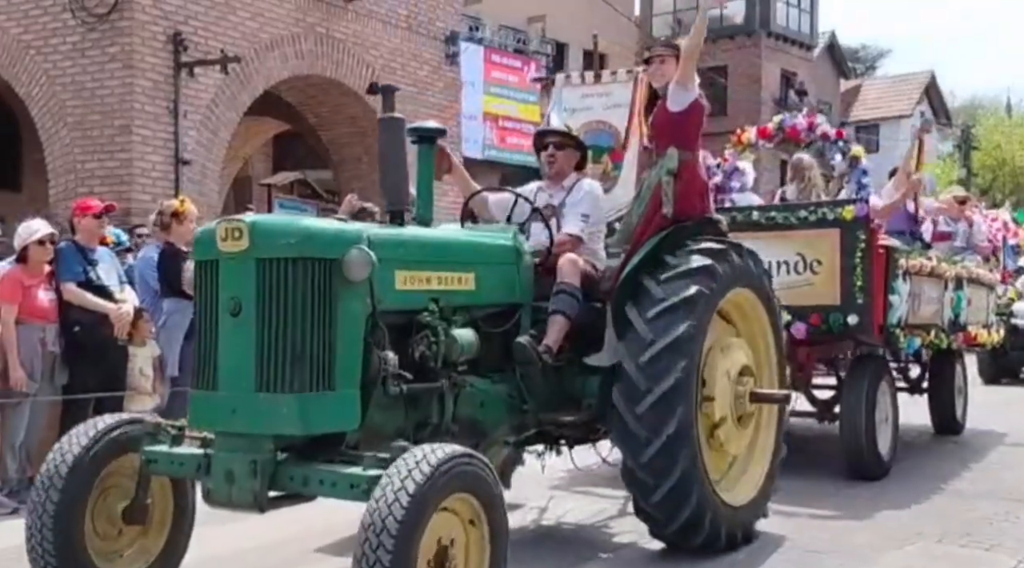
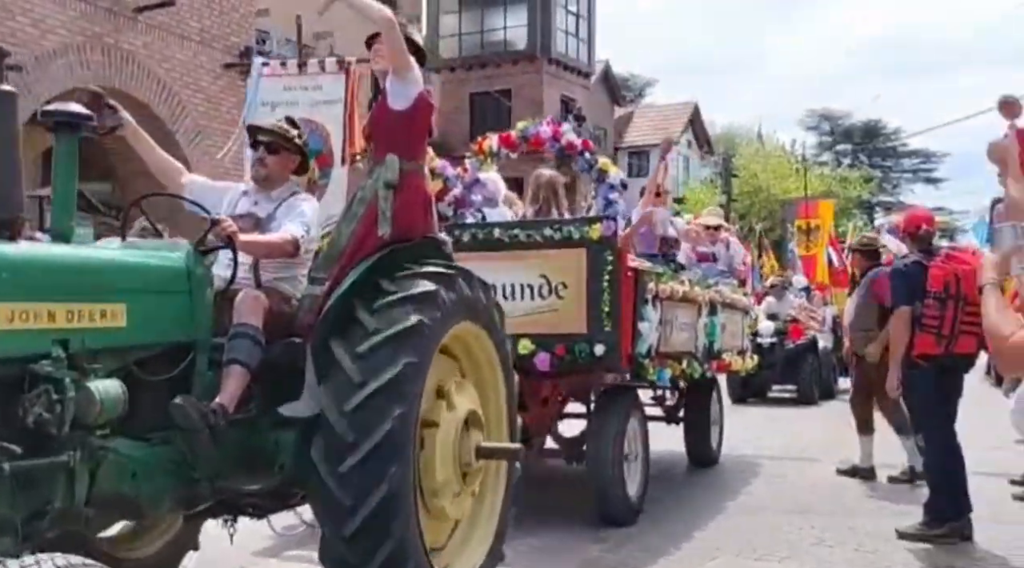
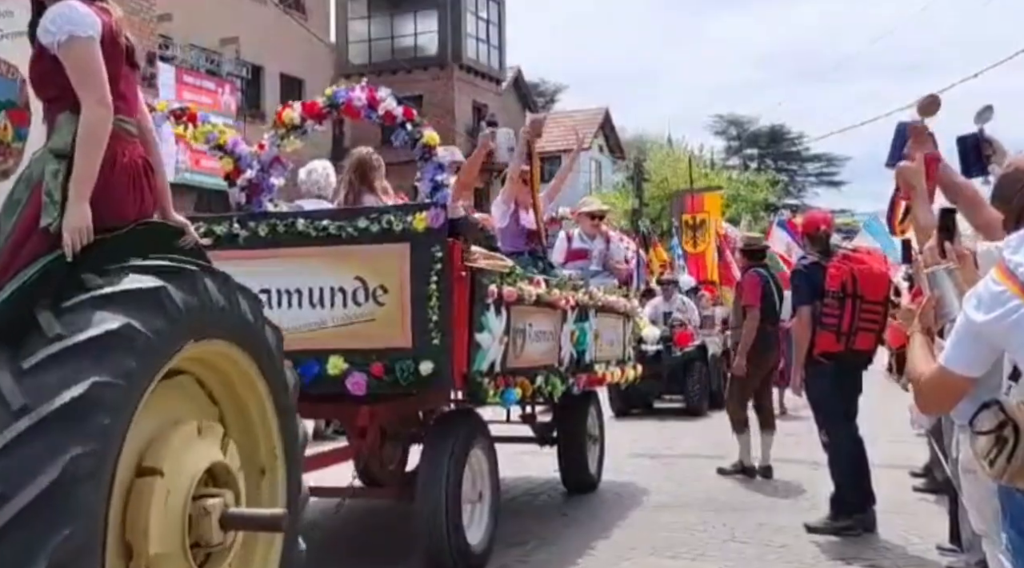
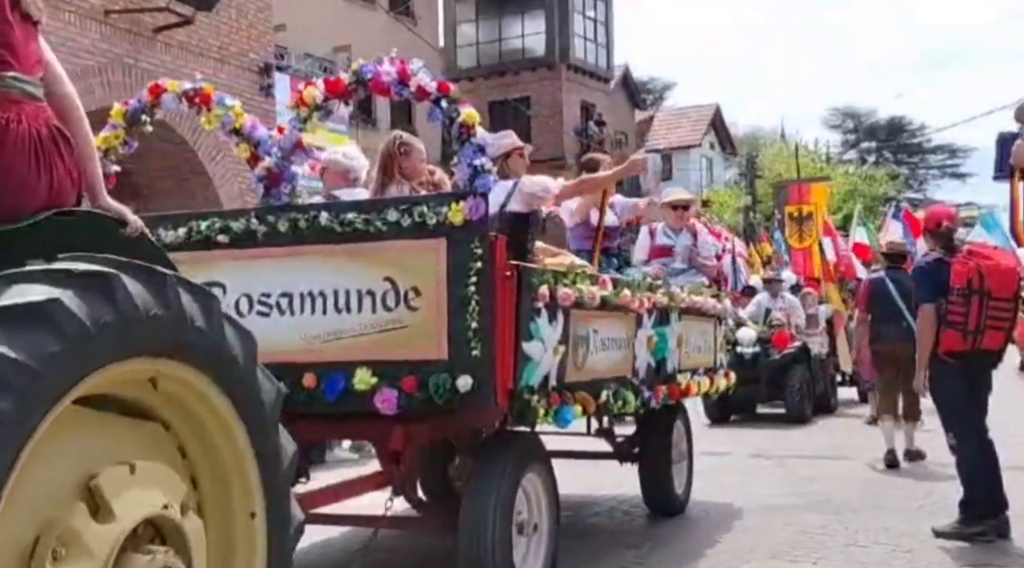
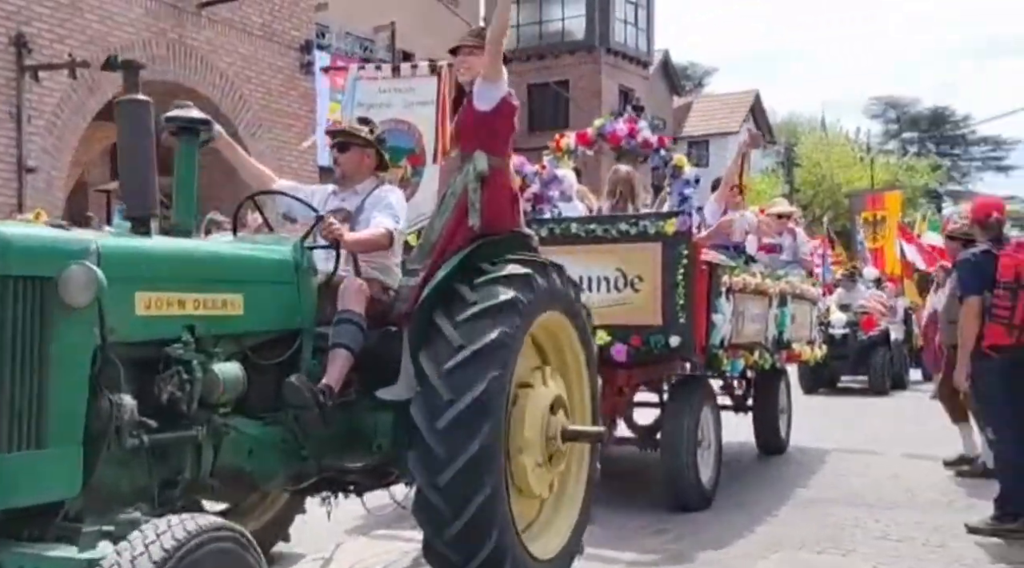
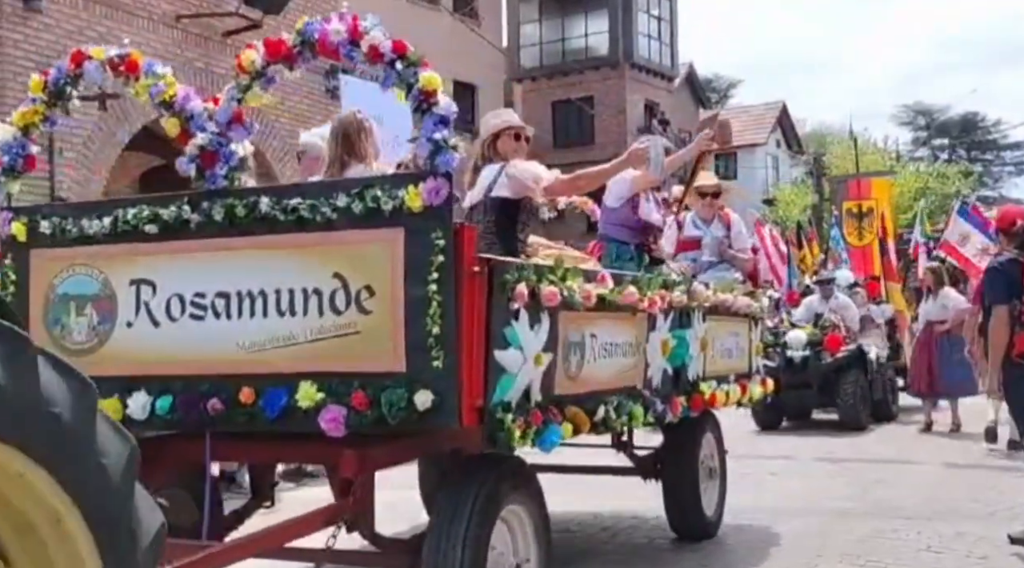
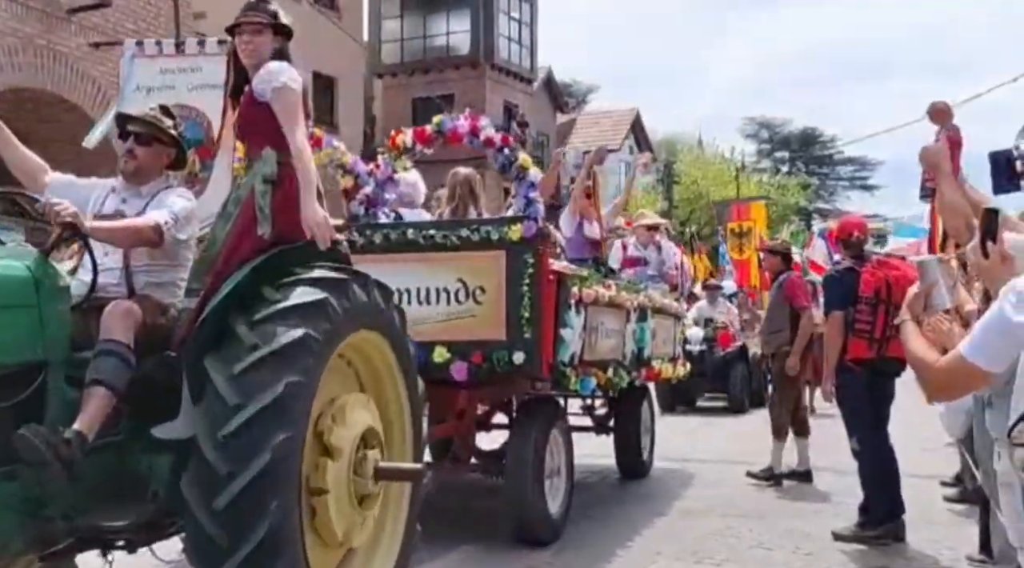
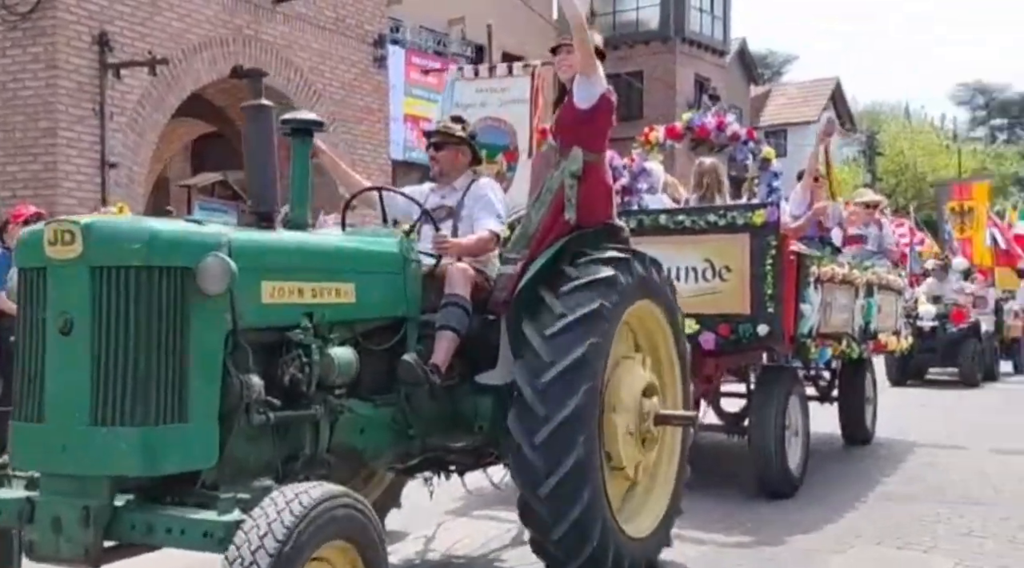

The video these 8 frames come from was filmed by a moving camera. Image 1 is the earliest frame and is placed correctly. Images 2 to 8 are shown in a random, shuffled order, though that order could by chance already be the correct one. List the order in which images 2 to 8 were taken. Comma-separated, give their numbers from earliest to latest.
8, 5, 2, 7, 3, 4, 6
